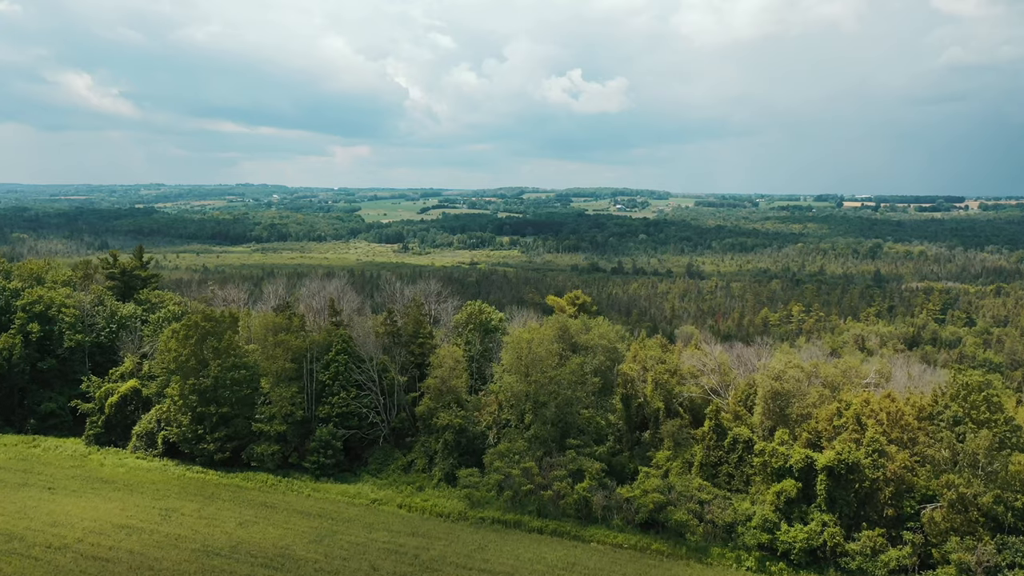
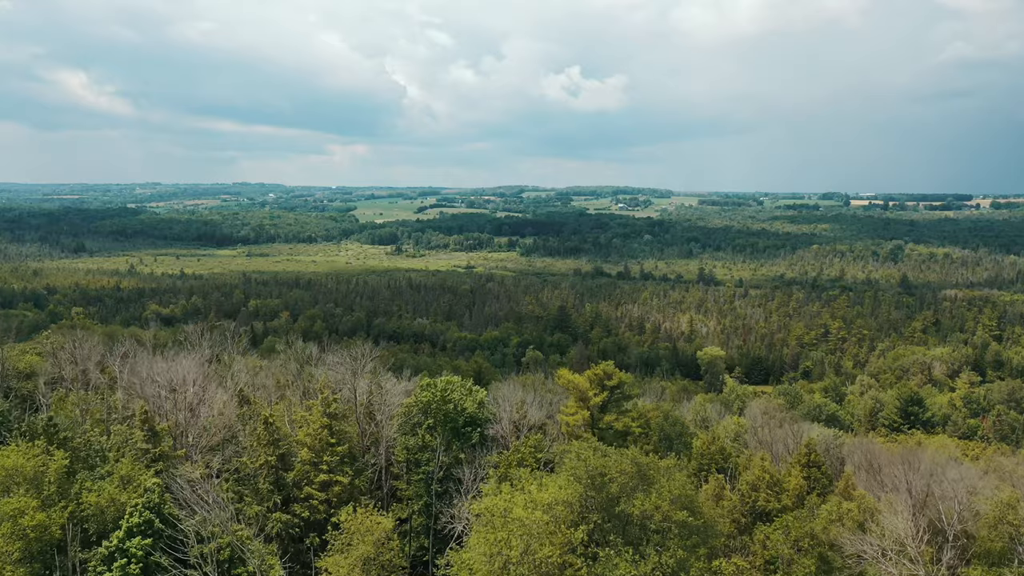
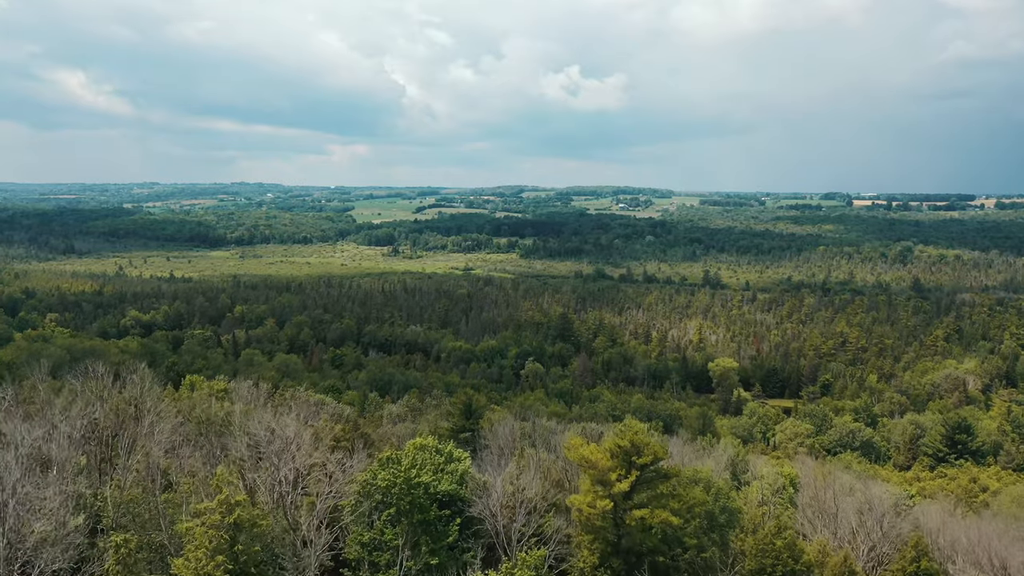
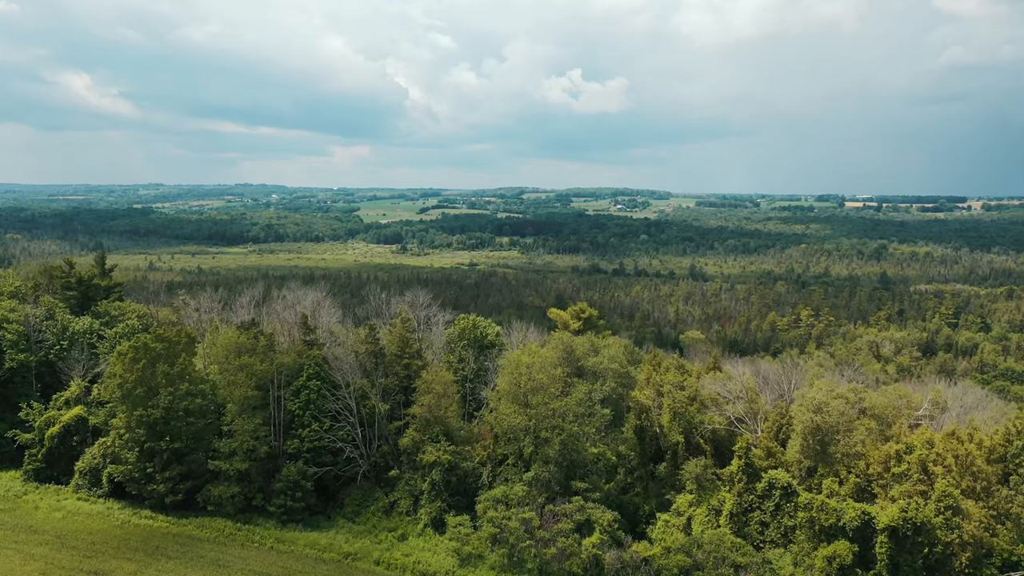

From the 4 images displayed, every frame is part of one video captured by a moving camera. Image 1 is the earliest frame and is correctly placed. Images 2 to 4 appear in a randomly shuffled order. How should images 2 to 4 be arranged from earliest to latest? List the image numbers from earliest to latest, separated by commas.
4, 2, 3
